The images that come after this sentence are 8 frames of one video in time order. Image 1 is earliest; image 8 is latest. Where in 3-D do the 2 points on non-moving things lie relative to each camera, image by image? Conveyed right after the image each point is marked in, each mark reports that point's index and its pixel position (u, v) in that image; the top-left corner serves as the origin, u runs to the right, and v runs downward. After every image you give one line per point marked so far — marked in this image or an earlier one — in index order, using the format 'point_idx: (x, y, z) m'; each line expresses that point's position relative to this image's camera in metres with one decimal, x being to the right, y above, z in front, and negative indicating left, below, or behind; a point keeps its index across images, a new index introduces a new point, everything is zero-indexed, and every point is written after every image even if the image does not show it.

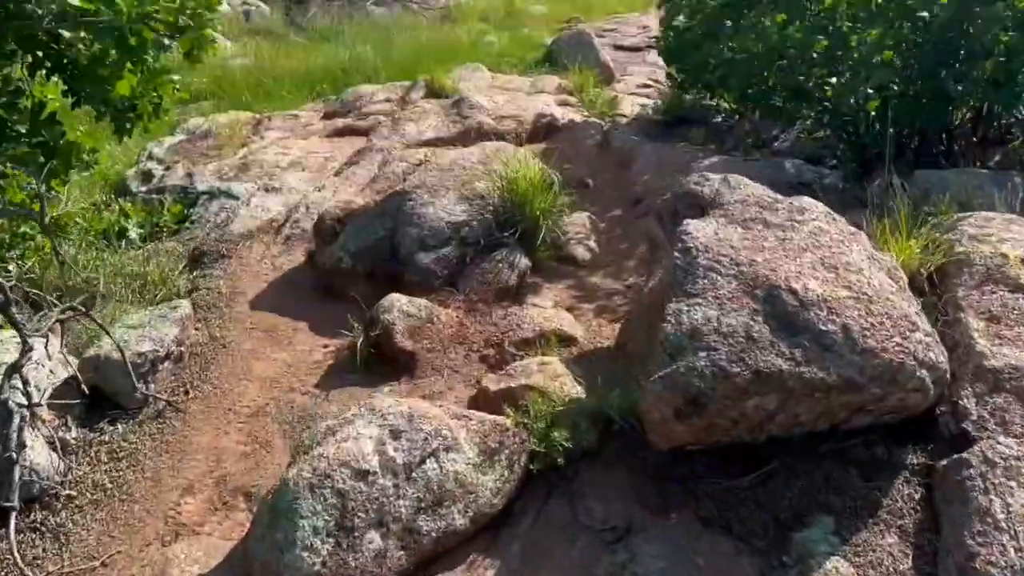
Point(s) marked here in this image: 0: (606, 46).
0: (+0.9, +2.5, +9.4) m
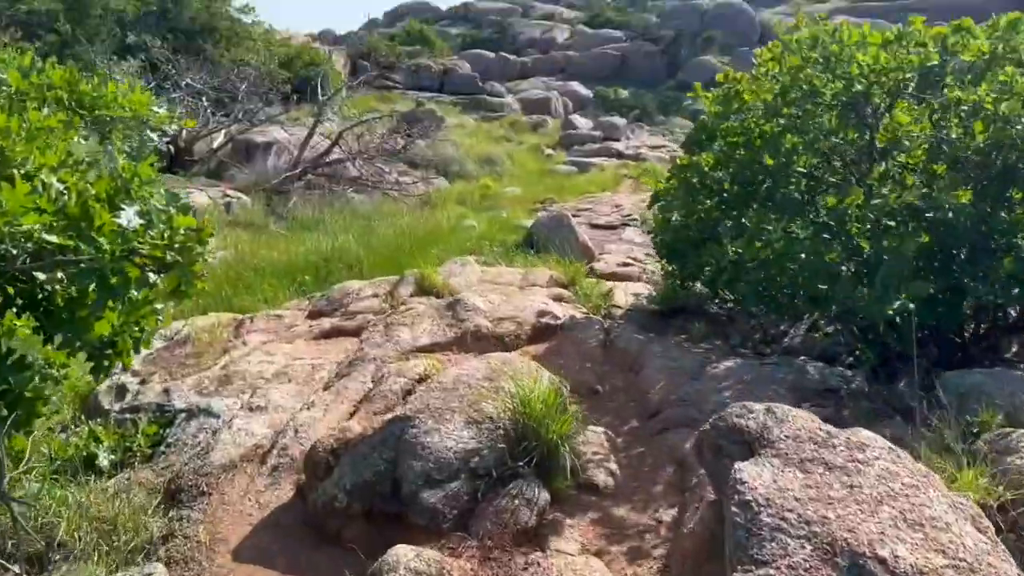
0: (+0.7, +0.7, +9.6) m
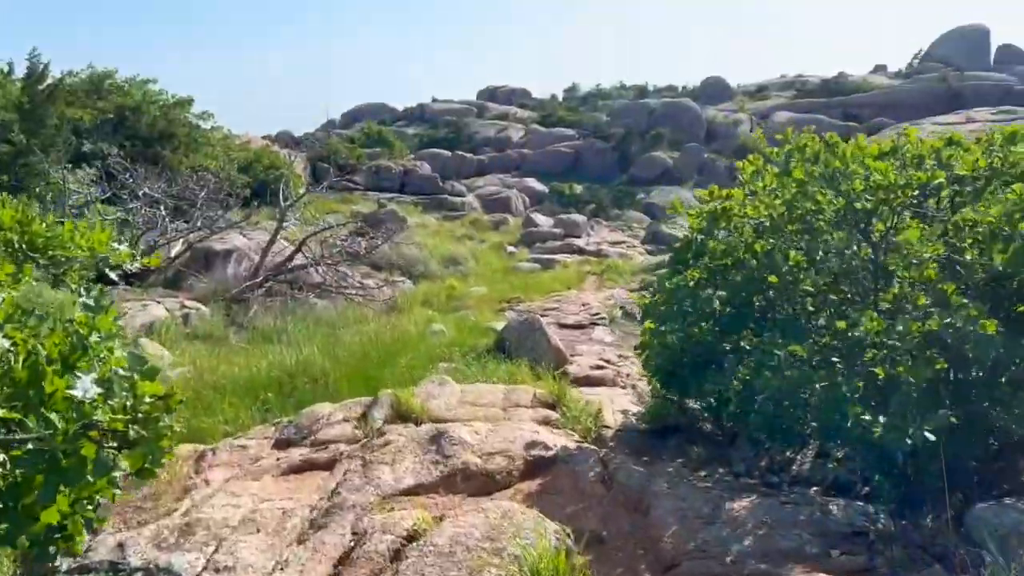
0: (+0.4, -0.4, +9.4) m
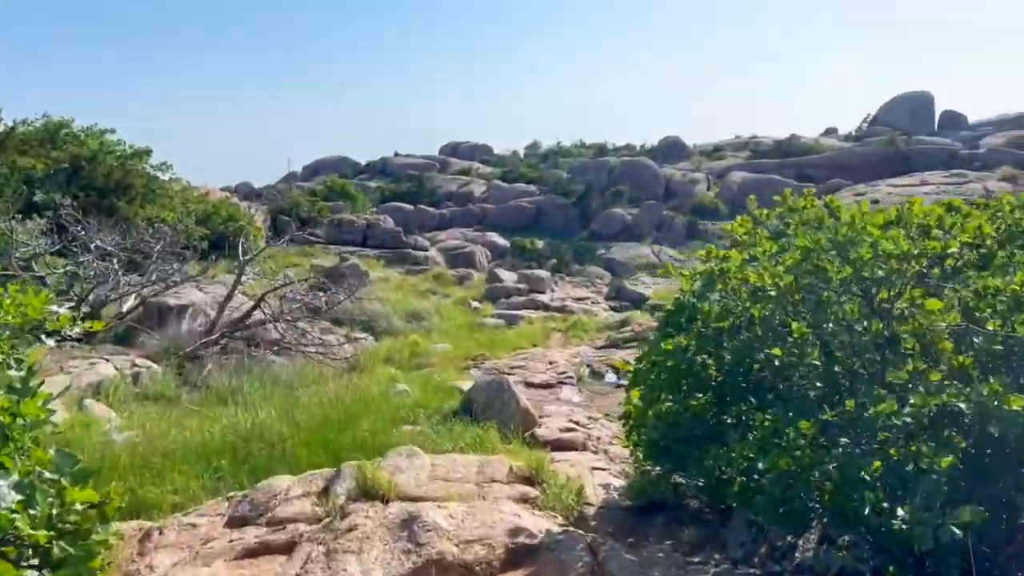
0: (0.0, -0.9, +9.2) m
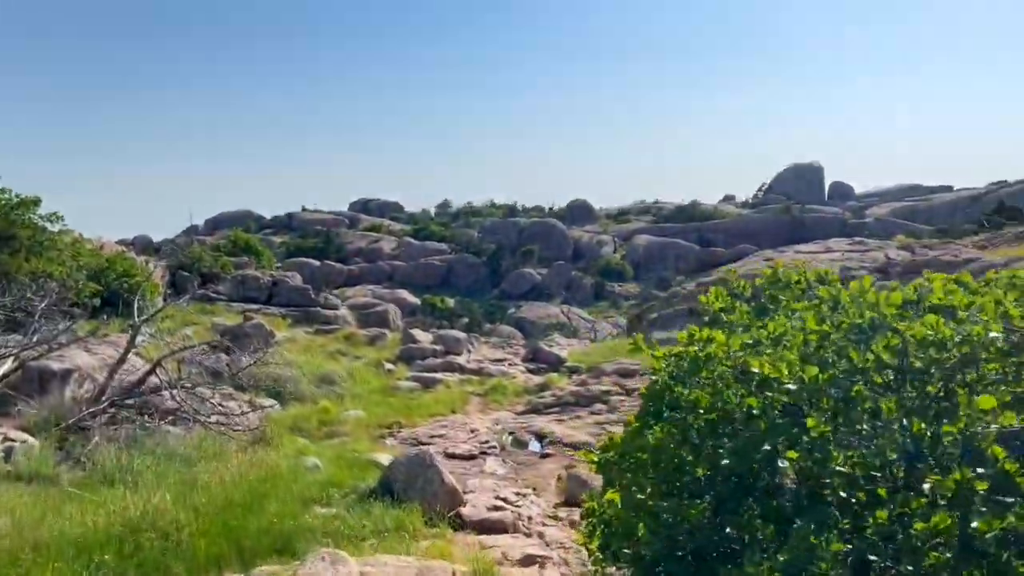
0: (-0.7, -1.6, +8.6) m
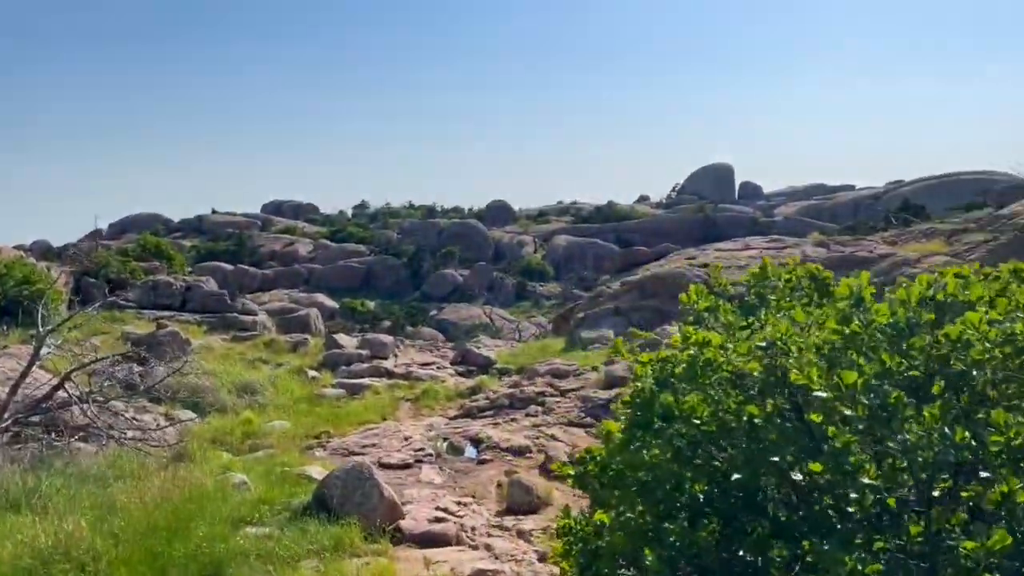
0: (-1.3, -1.6, +8.3) m
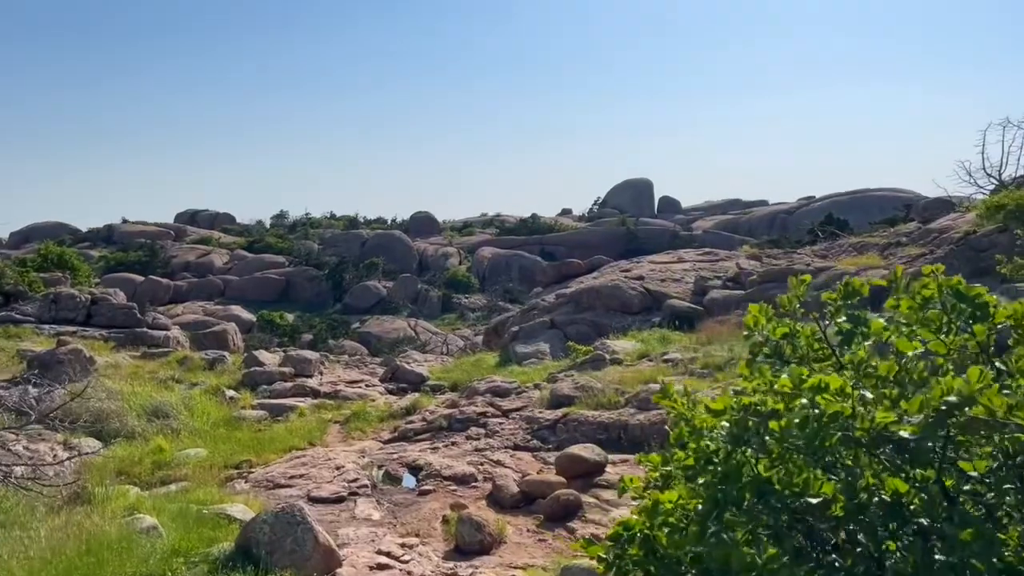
0: (-1.7, -1.7, +7.4) m
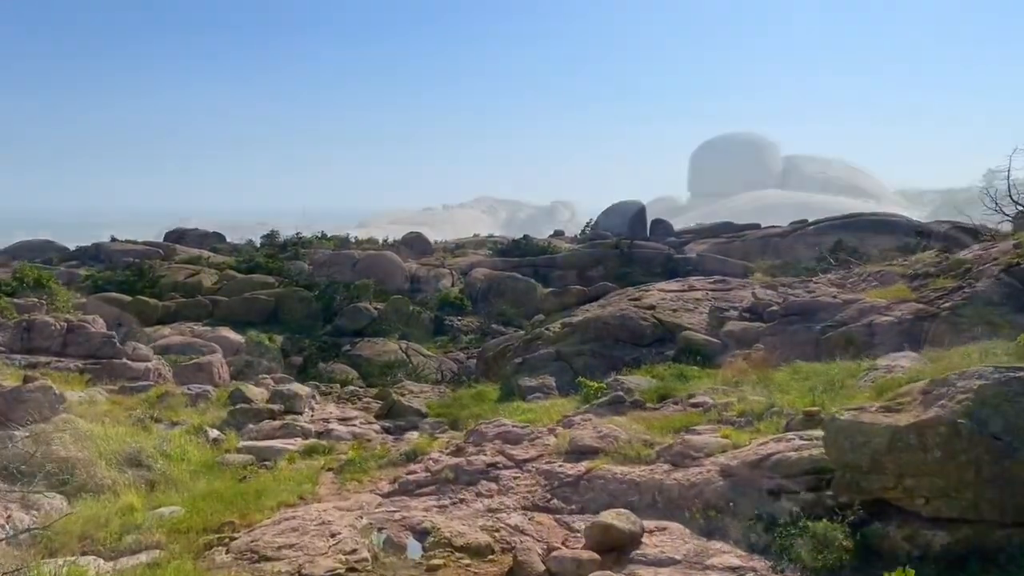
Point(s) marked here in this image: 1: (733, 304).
0: (-1.5, -2.0, +6.3) m
1: (+4.3, -0.3, +18.2) m
